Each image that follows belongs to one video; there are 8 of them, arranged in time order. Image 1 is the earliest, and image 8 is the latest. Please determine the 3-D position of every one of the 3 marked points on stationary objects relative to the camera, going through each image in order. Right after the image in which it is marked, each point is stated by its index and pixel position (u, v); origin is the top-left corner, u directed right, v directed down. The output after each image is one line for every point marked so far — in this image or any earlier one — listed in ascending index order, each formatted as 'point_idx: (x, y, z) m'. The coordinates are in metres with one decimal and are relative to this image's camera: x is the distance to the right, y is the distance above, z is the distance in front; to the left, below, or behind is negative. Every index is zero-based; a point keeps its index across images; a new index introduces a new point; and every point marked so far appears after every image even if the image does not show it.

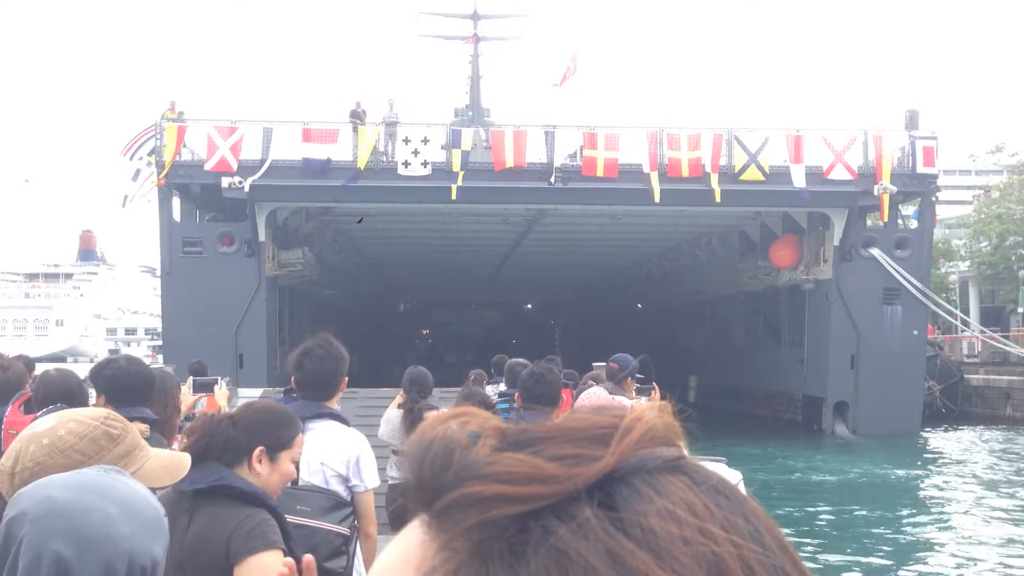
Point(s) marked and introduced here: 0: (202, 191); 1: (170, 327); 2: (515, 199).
0: (-5.2, +1.6, +14.0) m
1: (-5.6, -0.6, +13.6) m
2: (+0.1, +1.5, +13.9) m
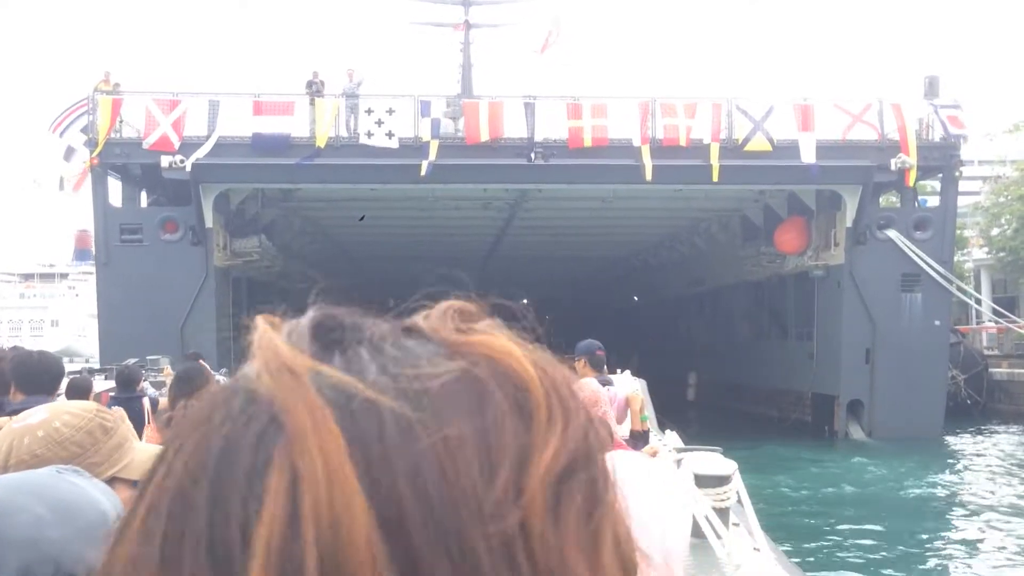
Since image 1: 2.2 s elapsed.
0: (-5.5, +1.7, +12.6) m
1: (-5.9, -0.5, +12.2) m
2: (-0.3, +1.6, +12.5) m
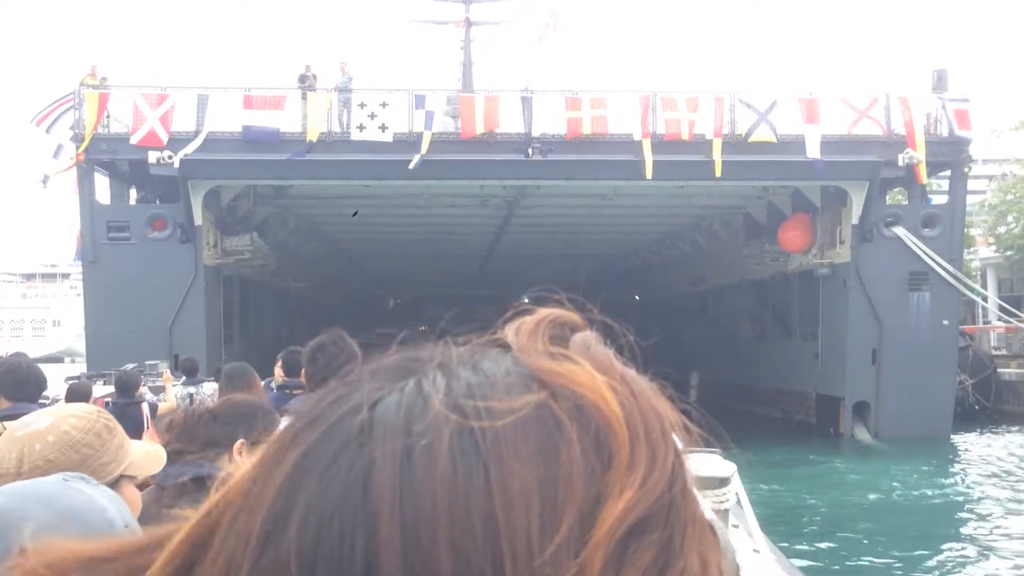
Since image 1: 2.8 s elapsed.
0: (-5.6, +1.7, +12.3) m
1: (-6.0, -0.5, +11.9) m
2: (-0.3, +1.7, +12.2) m
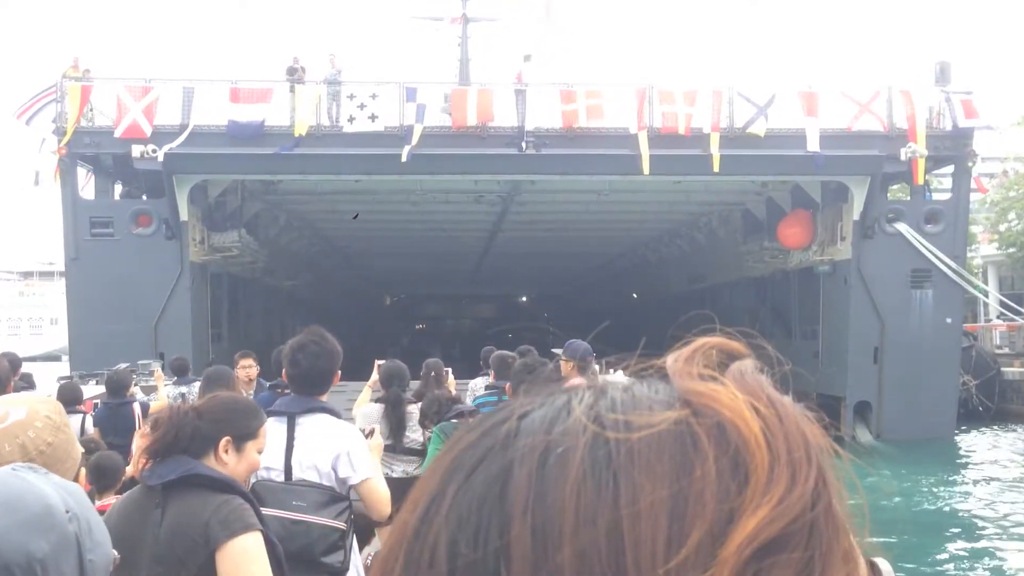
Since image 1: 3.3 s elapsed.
0: (-5.7, +1.8, +12.0) m
1: (-6.1, -0.4, +11.6) m
2: (-0.4, +1.7, +11.9) m
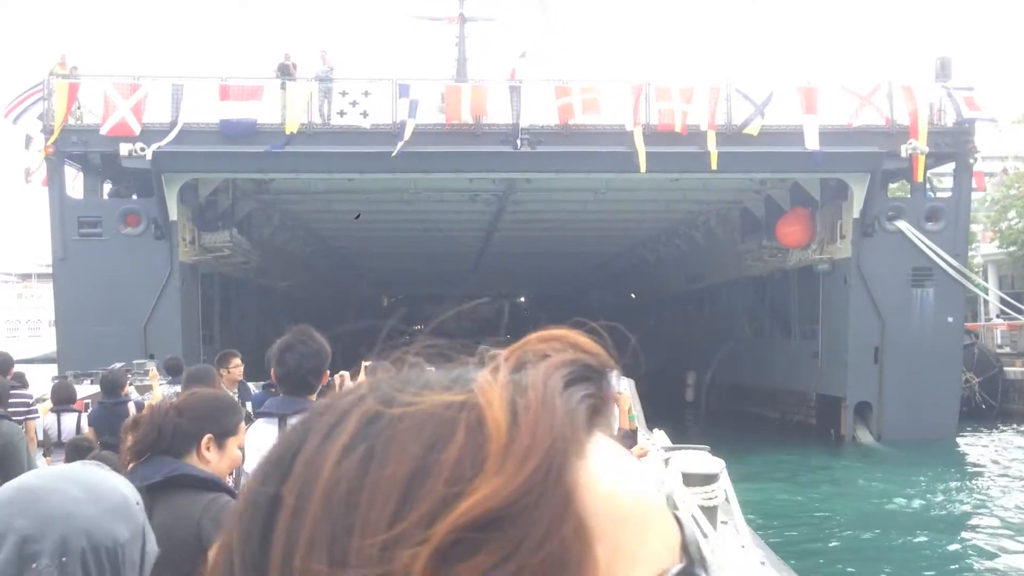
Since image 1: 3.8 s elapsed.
0: (-5.7, +1.8, +11.8) m
1: (-6.1, -0.4, +11.5) m
2: (-0.5, +1.7, +11.7) m
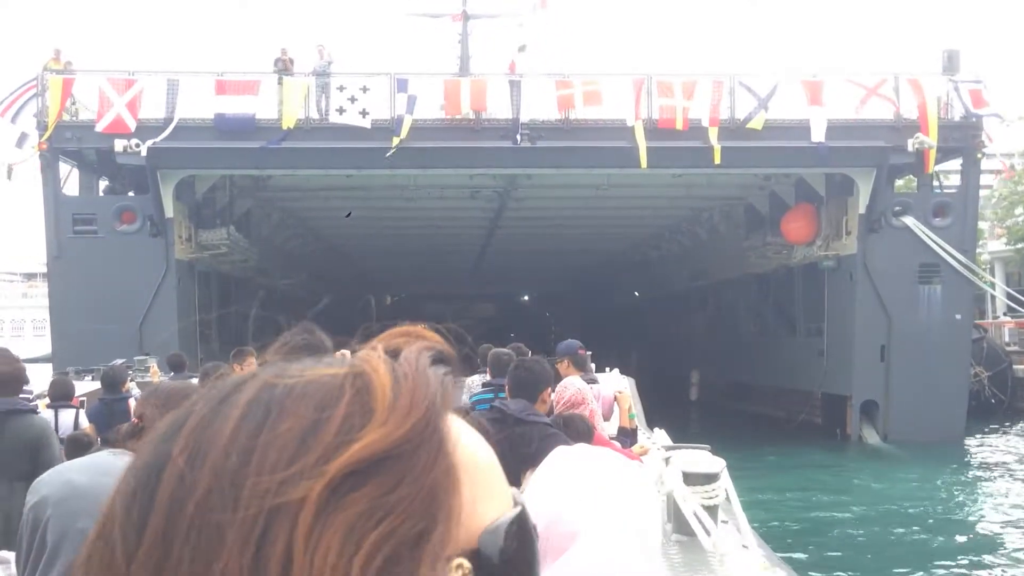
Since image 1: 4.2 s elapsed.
0: (-5.7, +1.8, +11.6) m
1: (-6.1, -0.4, +11.3) m
2: (-0.5, +1.7, +11.6) m
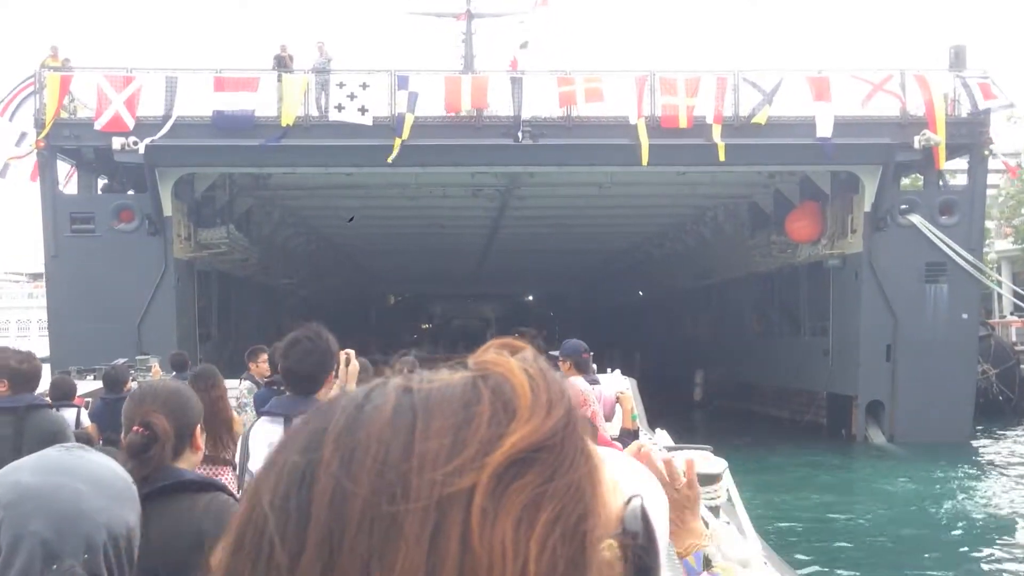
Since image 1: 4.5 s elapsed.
0: (-5.7, +1.8, +11.6) m
1: (-6.1, -0.4, +11.2) m
2: (-0.5, +1.7, +11.5) m
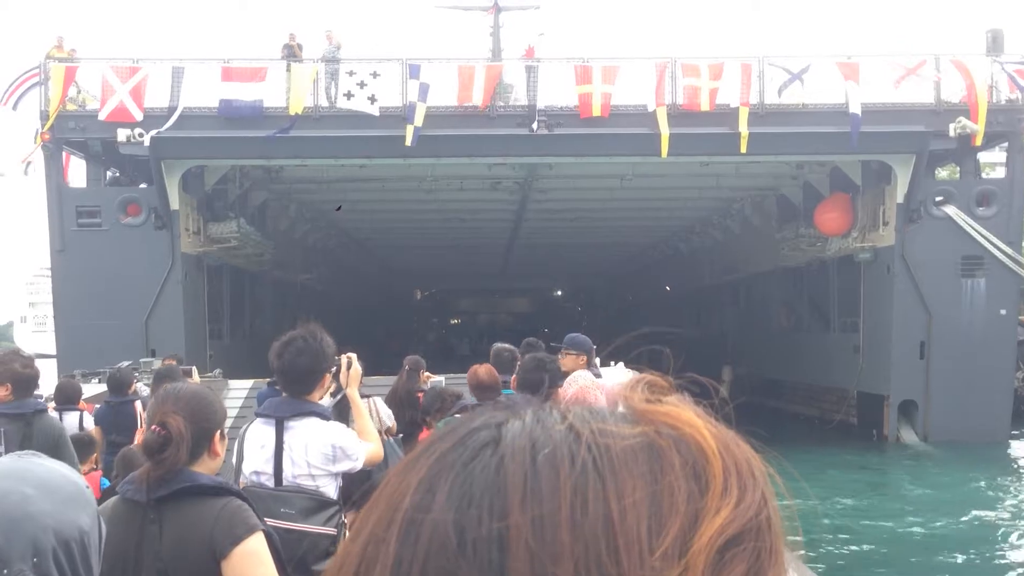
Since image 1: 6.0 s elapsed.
0: (-5.5, +1.9, +11.4) m
1: (-5.9, -0.3, +11.1) m
2: (-0.3, +1.8, +11.1) m
